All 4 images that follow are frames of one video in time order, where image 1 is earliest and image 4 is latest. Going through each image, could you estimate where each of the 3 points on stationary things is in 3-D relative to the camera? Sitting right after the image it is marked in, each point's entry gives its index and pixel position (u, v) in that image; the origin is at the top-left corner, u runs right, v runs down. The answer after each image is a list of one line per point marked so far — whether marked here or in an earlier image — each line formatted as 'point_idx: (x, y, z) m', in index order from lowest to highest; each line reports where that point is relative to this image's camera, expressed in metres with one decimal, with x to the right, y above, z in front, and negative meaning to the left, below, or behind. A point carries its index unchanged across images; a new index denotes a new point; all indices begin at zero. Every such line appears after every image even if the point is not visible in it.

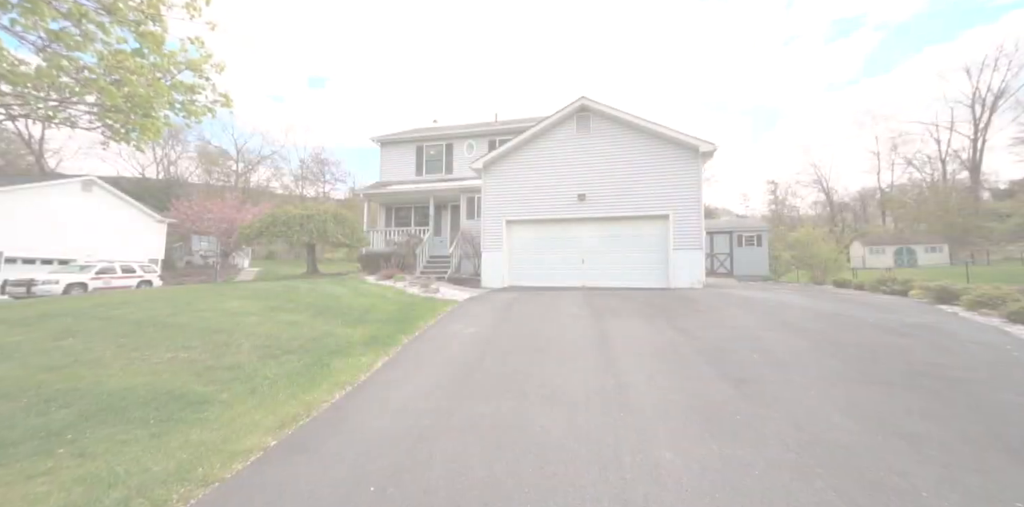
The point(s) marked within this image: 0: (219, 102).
0: (-3.8, +2.0, +5.1) m
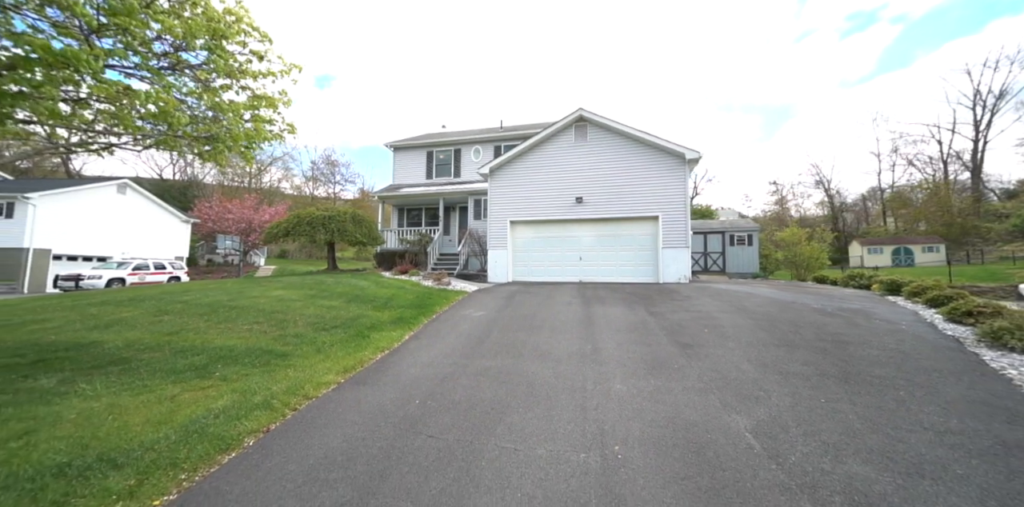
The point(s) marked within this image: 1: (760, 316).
0: (-3.8, +2.1, +6.7) m
1: (+5.0, -1.2, +7.9) m
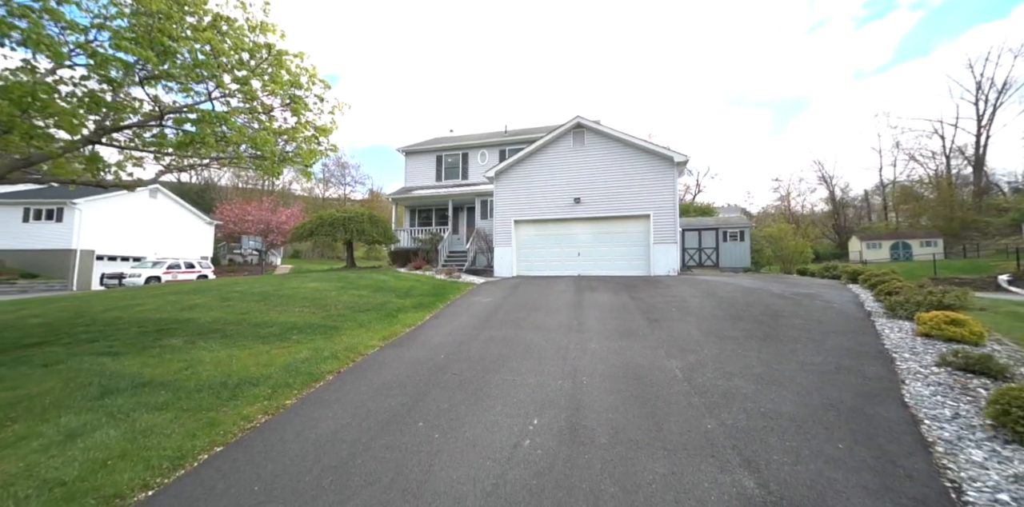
0: (-3.8, +2.2, +8.3) m
1: (+5.0, -1.1, +9.4) m
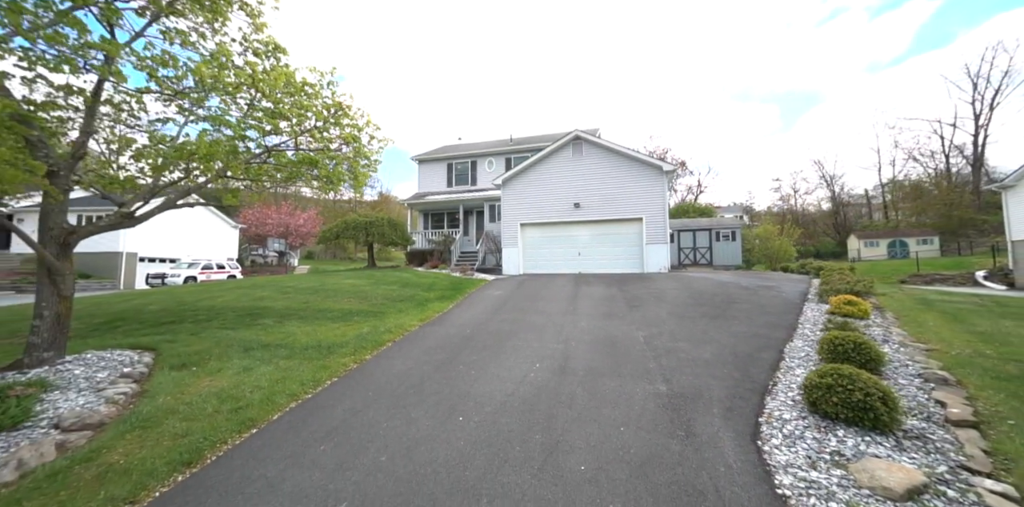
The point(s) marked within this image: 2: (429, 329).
0: (-3.6, +2.1, +10.2) m
1: (+5.2, -1.1, +11.2) m
2: (-1.7, -1.6, +8.0) m
